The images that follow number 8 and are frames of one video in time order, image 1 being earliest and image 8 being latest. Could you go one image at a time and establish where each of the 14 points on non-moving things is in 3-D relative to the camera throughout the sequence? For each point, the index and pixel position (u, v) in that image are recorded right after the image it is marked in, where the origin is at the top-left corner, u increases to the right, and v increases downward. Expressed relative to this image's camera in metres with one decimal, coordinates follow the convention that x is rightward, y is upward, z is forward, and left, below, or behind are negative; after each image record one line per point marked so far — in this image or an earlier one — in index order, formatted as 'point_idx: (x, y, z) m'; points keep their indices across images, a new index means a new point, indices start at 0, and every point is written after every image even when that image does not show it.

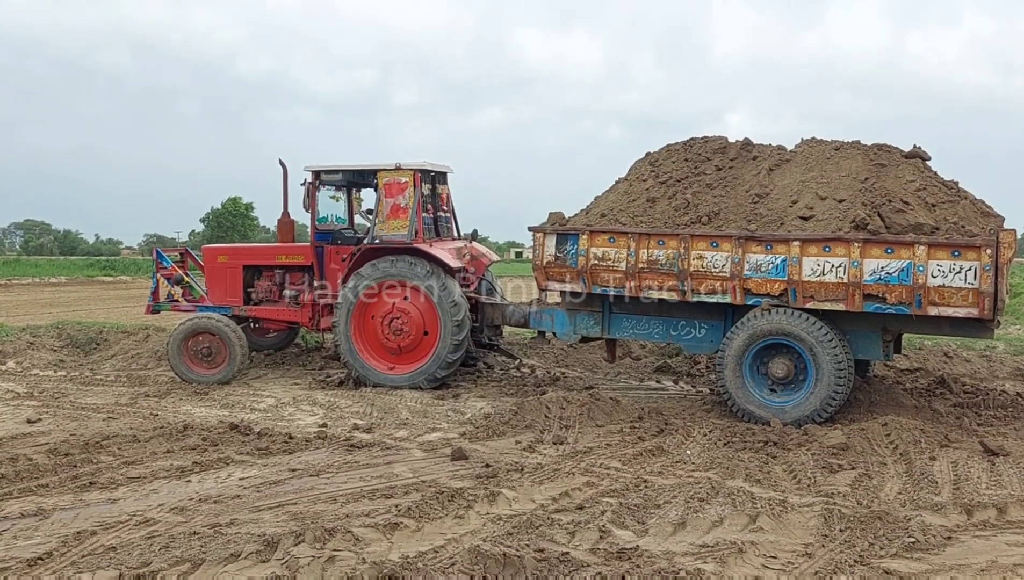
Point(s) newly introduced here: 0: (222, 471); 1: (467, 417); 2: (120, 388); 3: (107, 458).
0: (-1.7, -1.0, +5.2) m
1: (-0.3, -1.0, +6.8) m
2: (-3.9, -1.0, +9.1) m
3: (-2.5, -1.1, +5.7) m
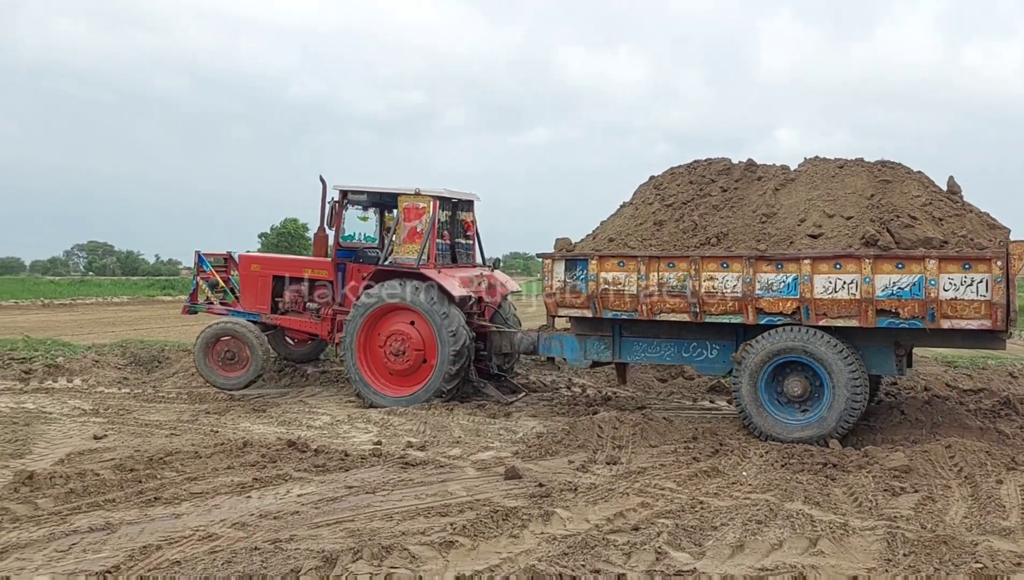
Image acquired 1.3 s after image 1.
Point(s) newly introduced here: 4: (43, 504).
0: (-1.3, -1.1, +5.3) m
1: (+0.1, -1.1, +6.9) m
2: (-3.4, -1.2, +9.3) m
3: (-2.2, -1.2, +5.8) m
4: (-2.7, -1.2, +5.2) m
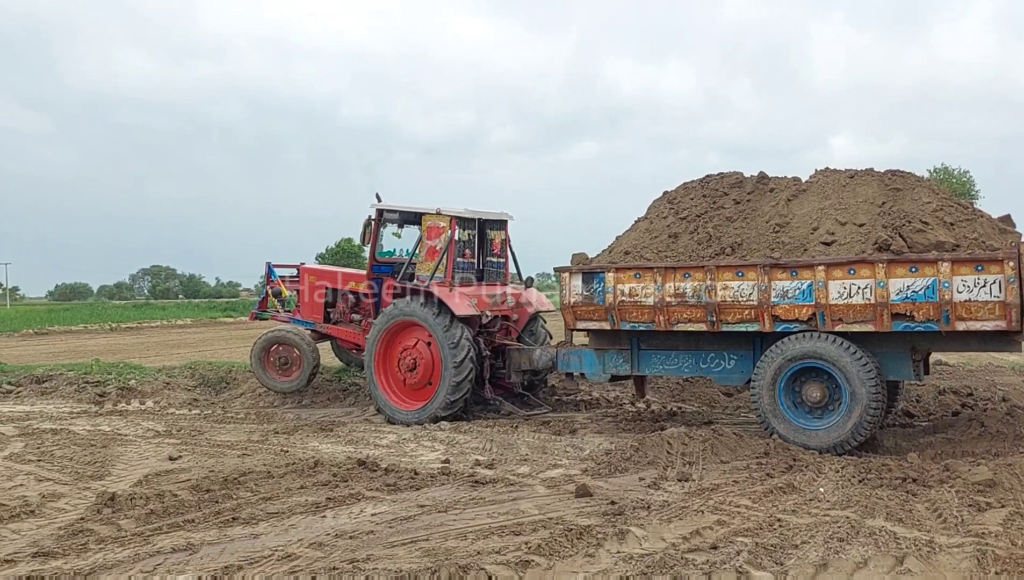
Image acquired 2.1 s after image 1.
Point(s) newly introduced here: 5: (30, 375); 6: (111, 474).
0: (-0.9, -1.3, +5.3) m
1: (+0.6, -1.2, +6.8) m
2: (-2.7, -1.4, +9.4) m
3: (-1.7, -1.3, +5.9) m
4: (-2.2, -1.4, +5.3) m
5: (-7.4, -1.3, +14.0) m
6: (-3.1, -1.4, +7.0) m
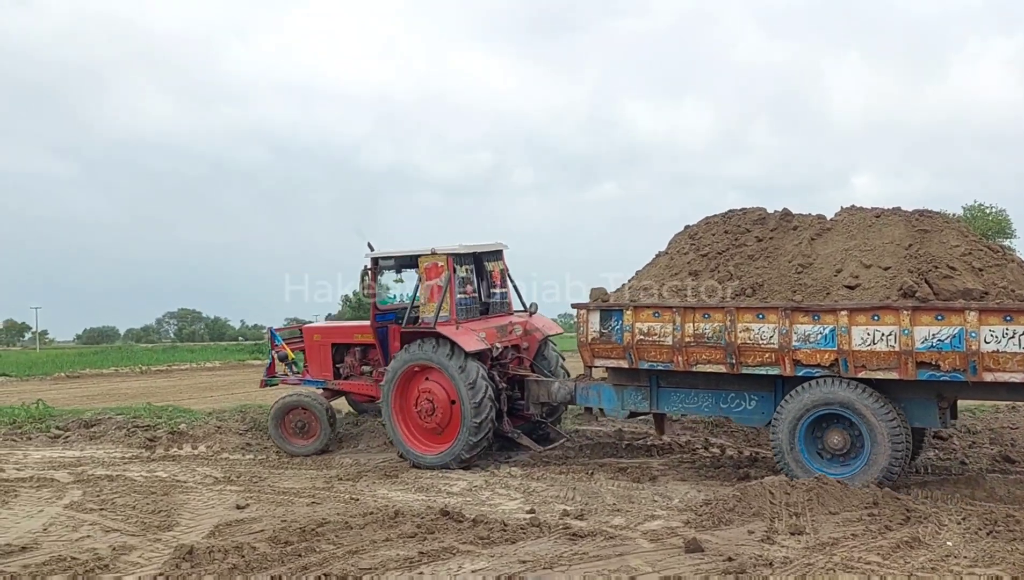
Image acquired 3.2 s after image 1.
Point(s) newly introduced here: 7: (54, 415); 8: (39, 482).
0: (-0.3, -1.5, +5.0) m
1: (+1.2, -1.5, +6.4) m
2: (-2.0, -1.8, +9.1) m
3: (-1.1, -1.6, +5.6) m
4: (-1.7, -1.6, +5.0) m
5: (-6.6, -2.0, +13.8) m
6: (-2.5, -1.8, +6.7) m
7: (-7.2, -2.0, +14.3) m
8: (-4.8, -2.0, +9.3) m
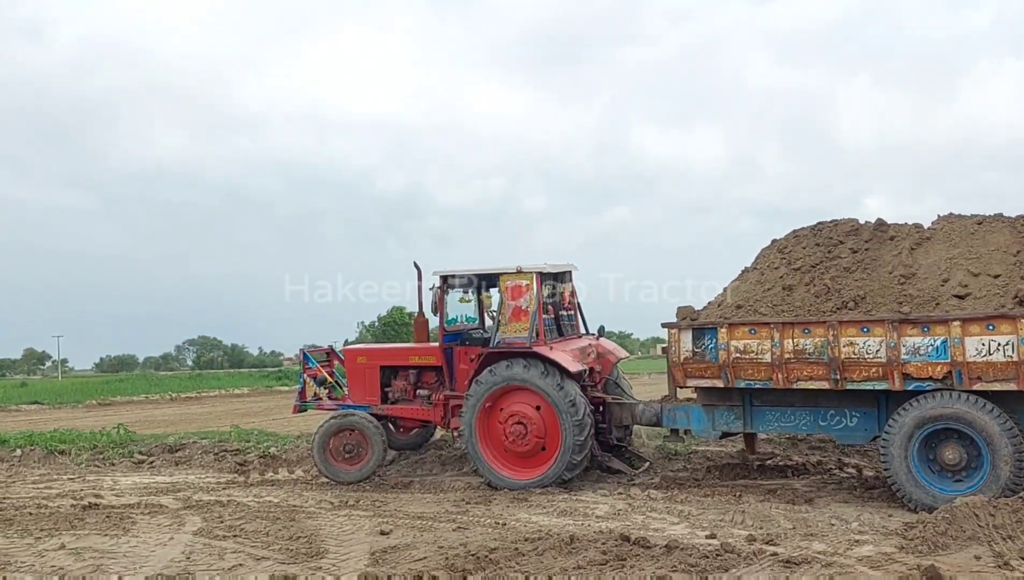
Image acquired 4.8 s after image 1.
0: (+0.8, -1.5, +4.6) m
1: (+2.4, -1.6, +6.0) m
2: (-0.7, -2.0, +8.7) m
3: (0.0, -1.6, +5.2) m
4: (-0.5, -1.7, +4.6) m
5: (-5.3, -2.3, +13.5) m
6: (-1.3, -1.9, +6.4) m
7: (-5.8, -2.3, +14.0) m
8: (-3.6, -2.2, +9.0) m
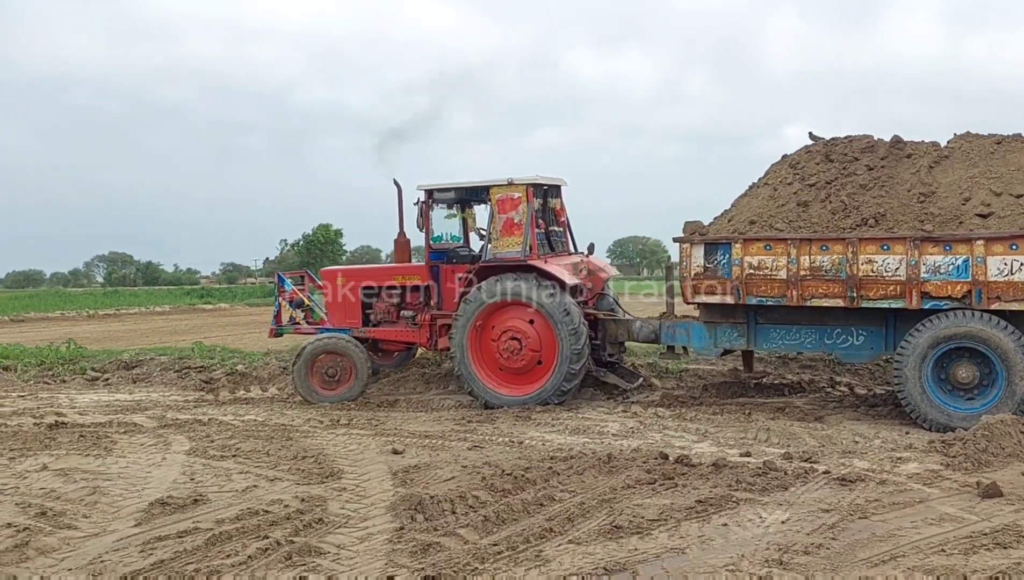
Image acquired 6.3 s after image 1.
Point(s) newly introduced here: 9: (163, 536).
0: (+1.1, -1.1, +4.4) m
1: (+2.6, -1.0, +6.0) m
2: (-0.8, -1.2, +8.5) m
3: (+0.3, -1.1, +5.0) m
4: (-0.2, -1.2, +4.4) m
5: (-5.7, -1.0, +12.9) m
6: (-1.1, -1.2, +6.1) m
7: (-6.3, -1.0, +13.3) m
8: (-3.6, -1.3, +8.5) m
9: (-1.8, -1.2, +4.6) m
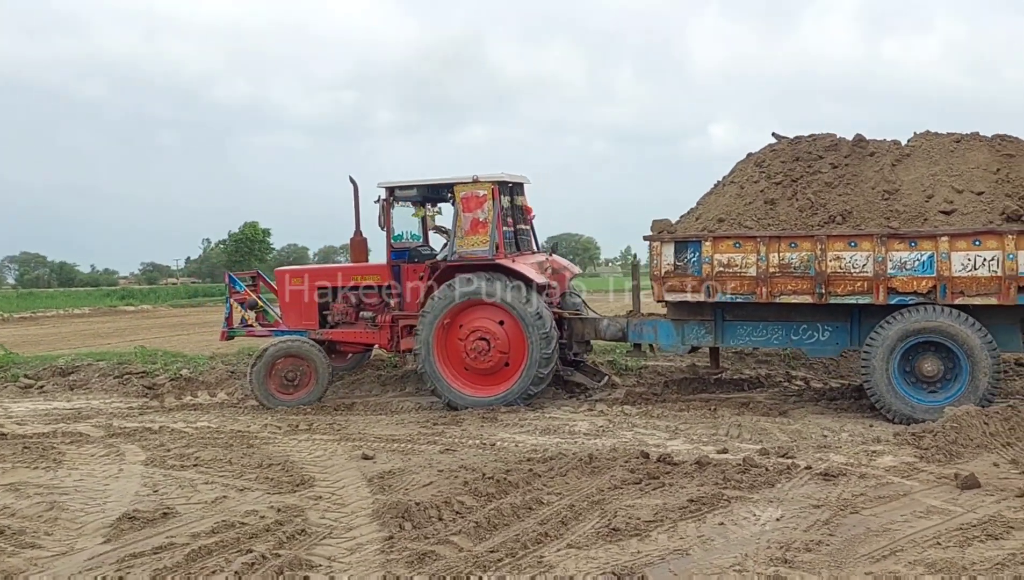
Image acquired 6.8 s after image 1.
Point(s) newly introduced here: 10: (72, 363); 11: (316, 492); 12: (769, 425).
0: (+1.1, -1.1, +4.4) m
1: (+2.4, -1.0, +6.1) m
2: (-1.1, -1.2, +8.3) m
3: (+0.2, -1.1, +4.9) m
4: (-0.2, -1.2, +4.3) m
5: (-6.3, -1.0, +12.3) m
6: (-1.3, -1.2, +5.9) m
7: (-7.0, -1.0, +12.7) m
8: (-4.0, -1.3, +8.1) m
9: (-1.8, -1.3, +4.3) m
10: (-6.1, -1.0, +12.5) m
11: (-1.2, -1.2, +5.5) m
12: (+1.9, -1.0, +6.8) m
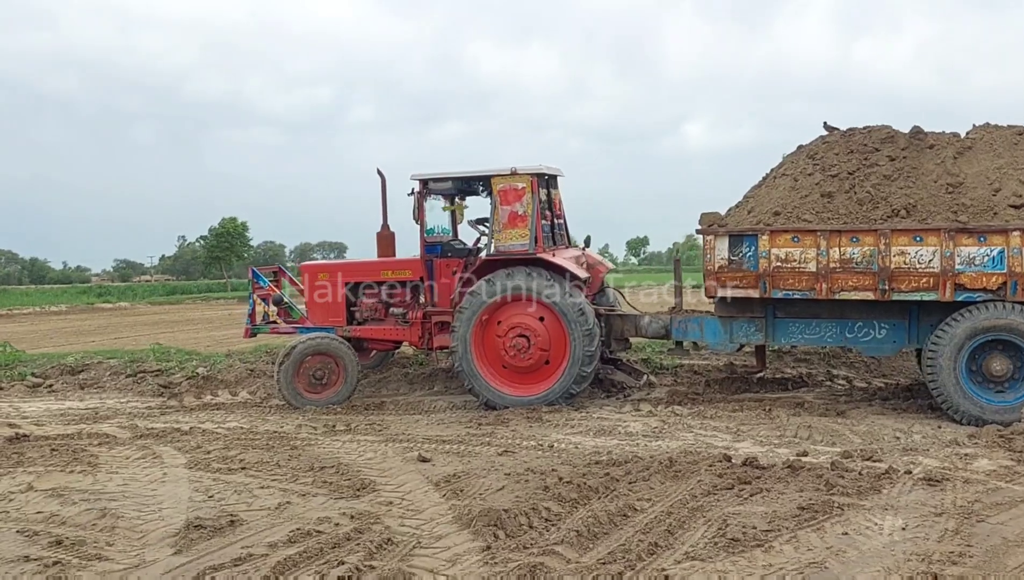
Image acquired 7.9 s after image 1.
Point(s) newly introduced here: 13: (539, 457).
0: (+1.6, -1.1, +4.2) m
1: (+2.9, -1.0, +5.9) m
2: (-0.7, -1.1, +8.0) m
3: (+0.7, -1.1, +4.7) m
4: (+0.3, -1.2, +4.0) m
5: (-6.0, -1.0, +11.9) m
6: (-0.8, -1.2, +5.6) m
7: (-6.7, -1.0, +12.3) m
8: (-3.6, -1.3, +7.7) m
9: (-1.3, -1.2, +4.0) m
10: (-5.8, -0.9, +12.1) m
11: (-0.8, -1.2, +5.3) m
12: (+2.3, -1.0, +6.6) m
13: (+0.2, -1.1, +6.1) m
